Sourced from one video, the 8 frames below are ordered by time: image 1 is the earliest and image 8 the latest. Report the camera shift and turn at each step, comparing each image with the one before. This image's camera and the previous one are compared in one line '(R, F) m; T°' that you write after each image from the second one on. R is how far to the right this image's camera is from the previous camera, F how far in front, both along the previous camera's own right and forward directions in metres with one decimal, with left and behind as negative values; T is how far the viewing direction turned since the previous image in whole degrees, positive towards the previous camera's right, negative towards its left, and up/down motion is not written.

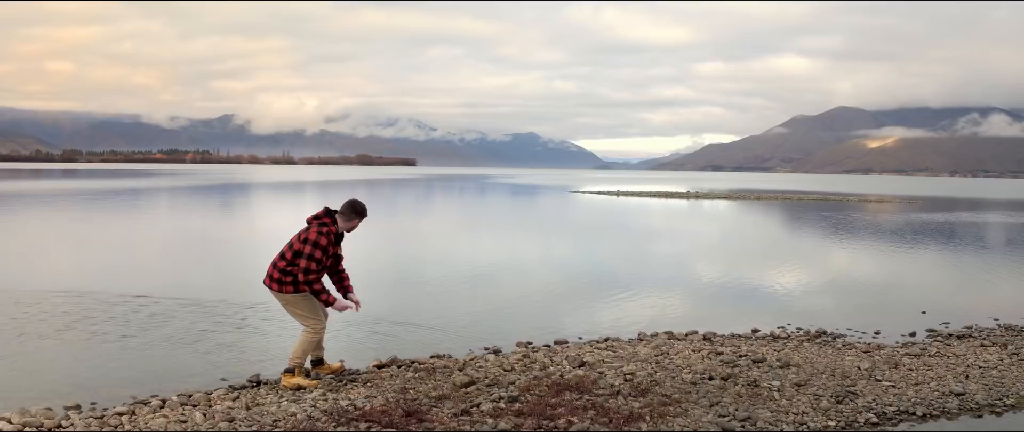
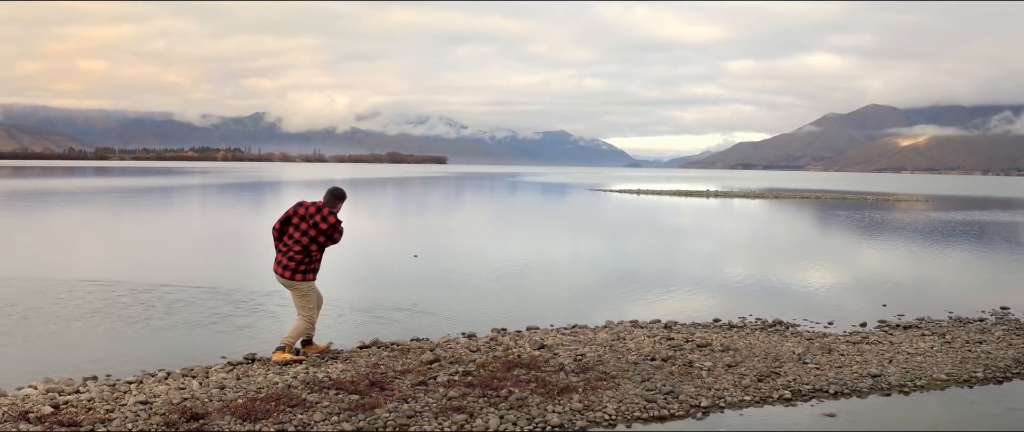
(+0.7, -0.9) m; -2°
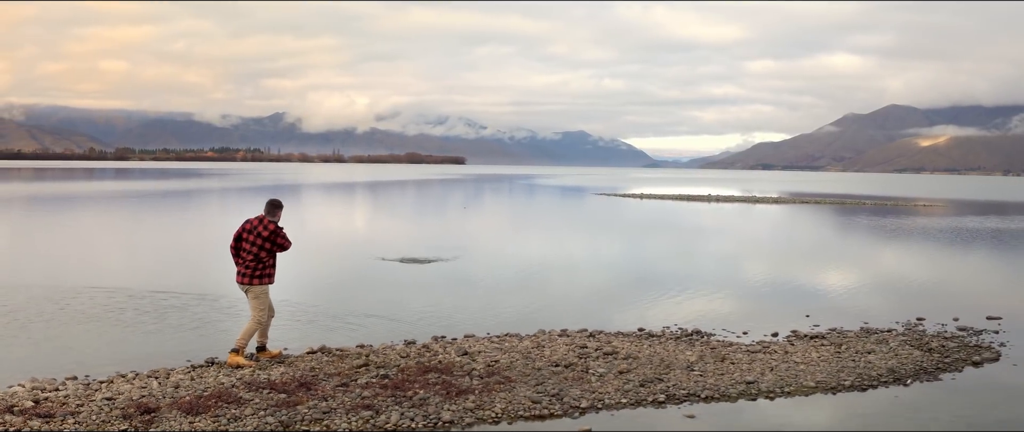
(+1.2, -1.2) m; -1°
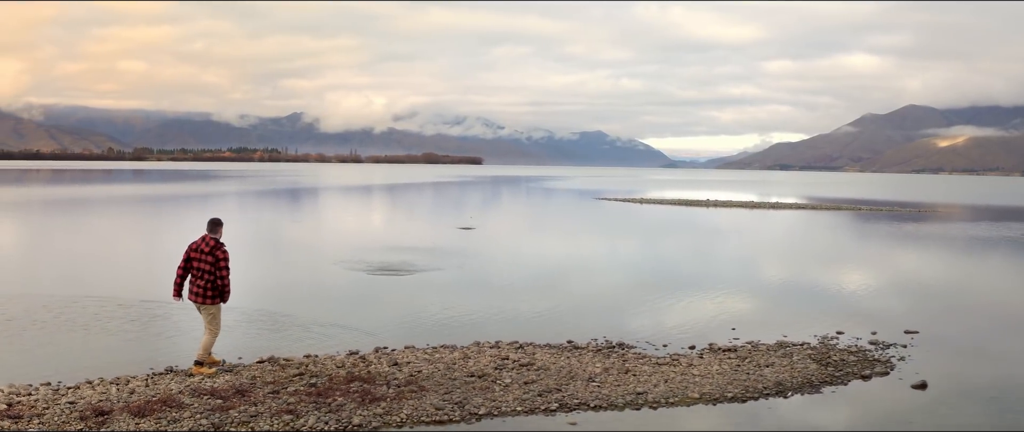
(+1.4, -1.1) m; -1°
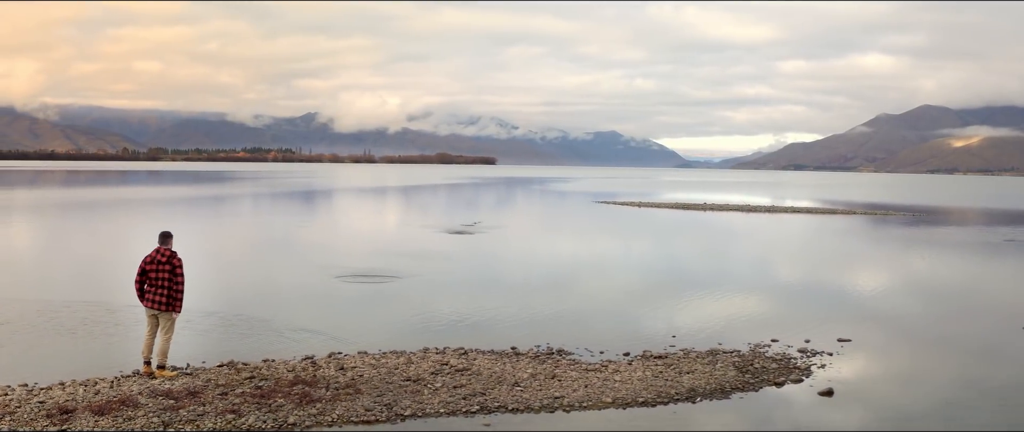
(+1.3, -1.0) m; -1°
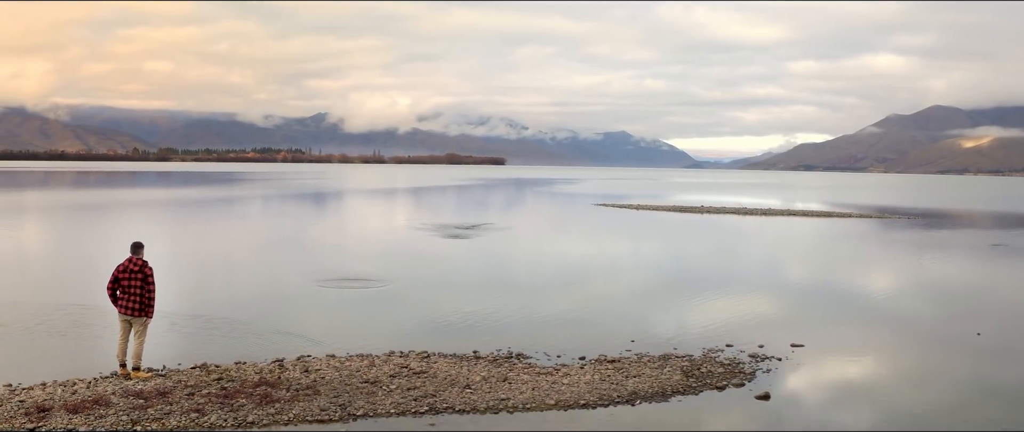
(+1.0, -0.7) m; -1°
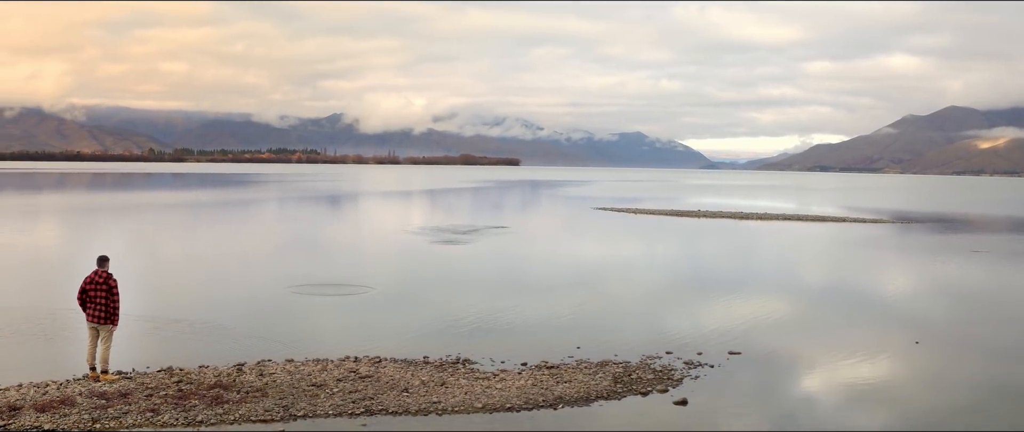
(+1.4, -1.0) m; -1°
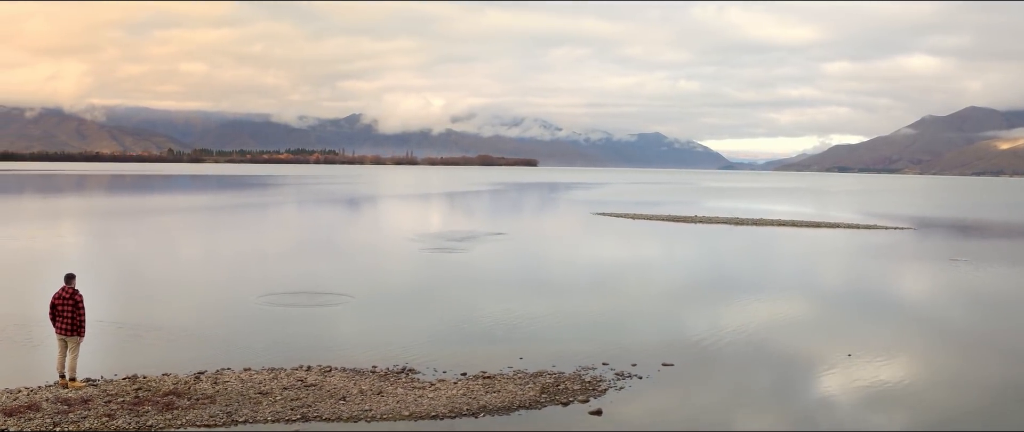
(+1.8, -1.2) m; -1°
